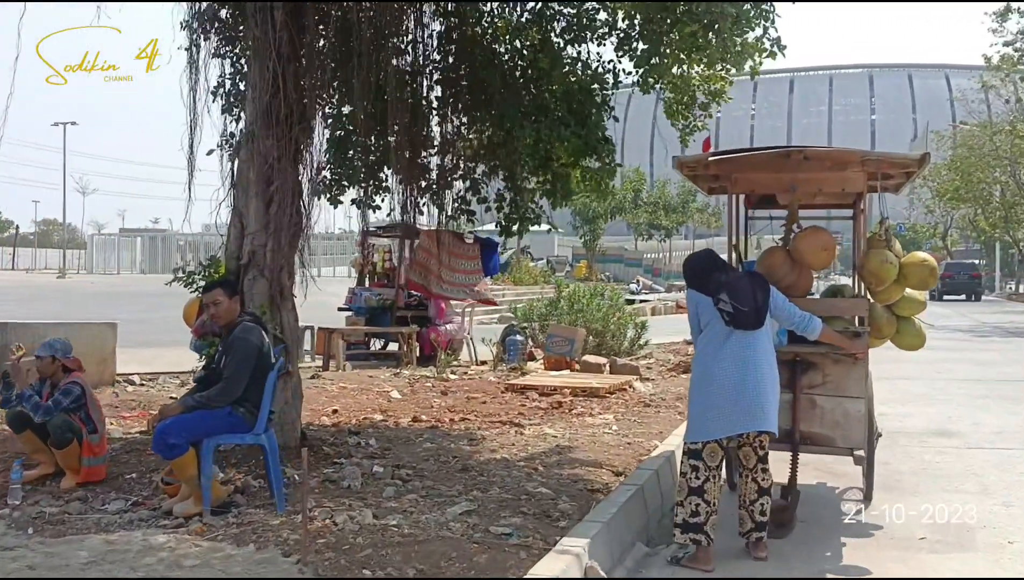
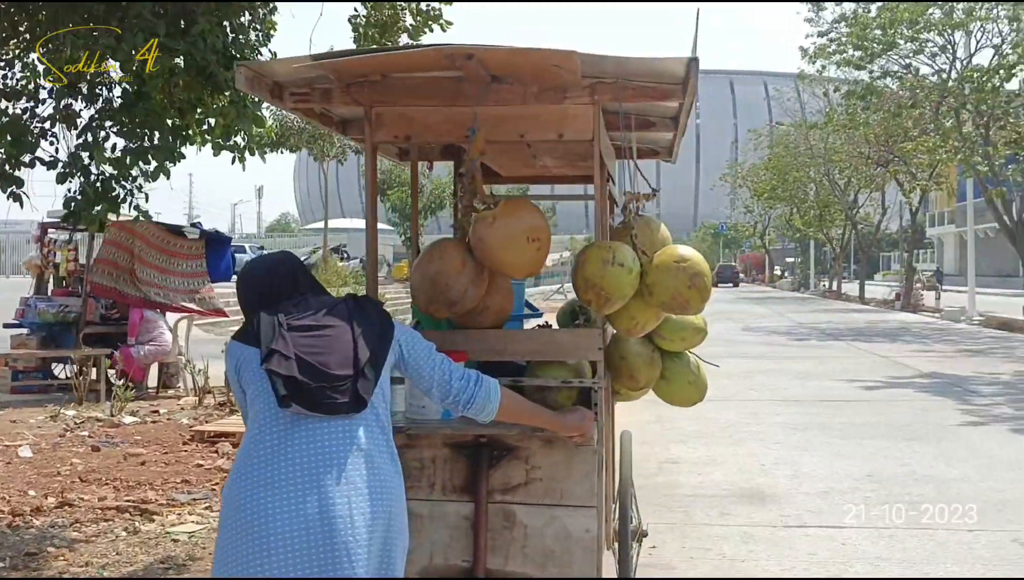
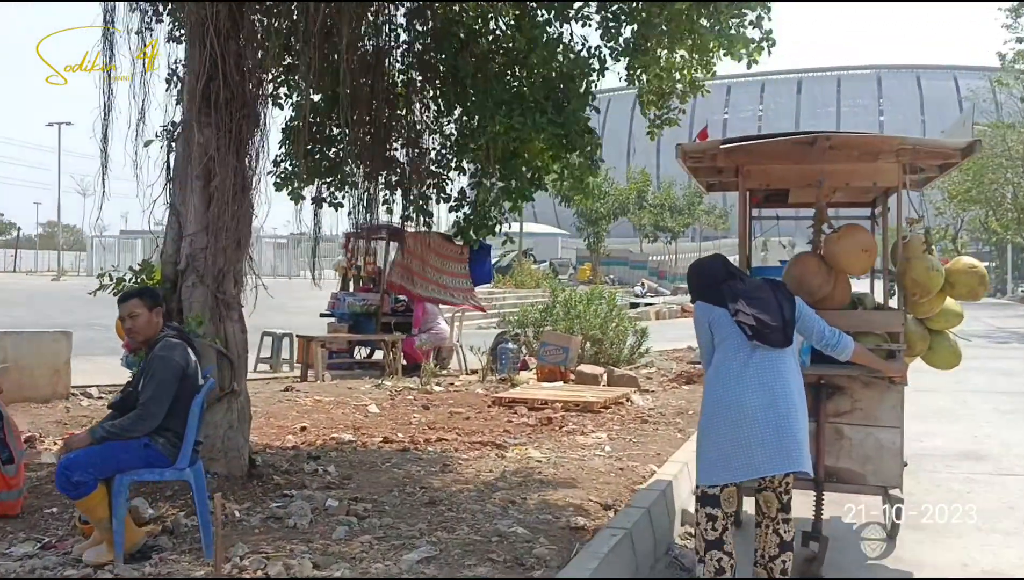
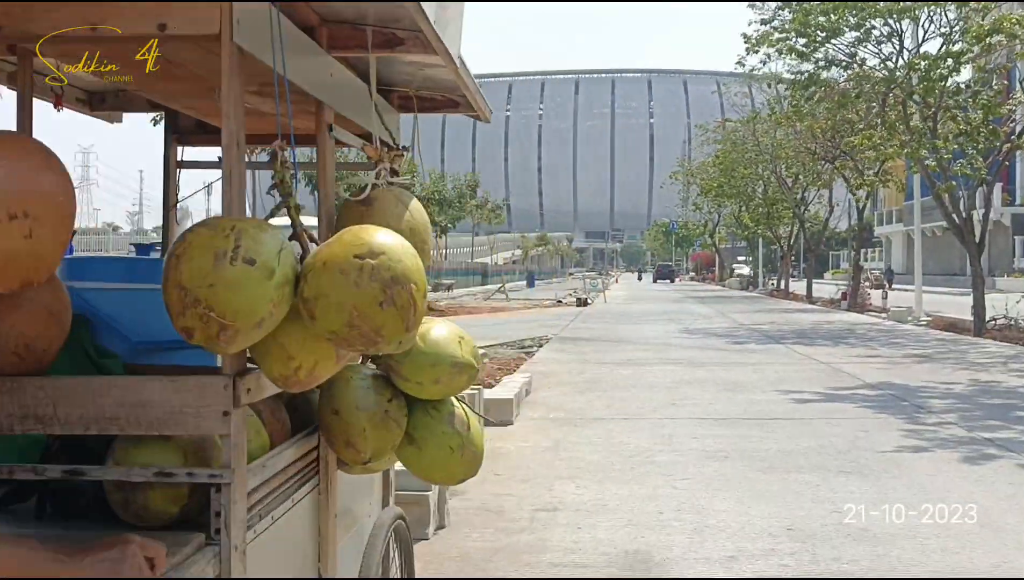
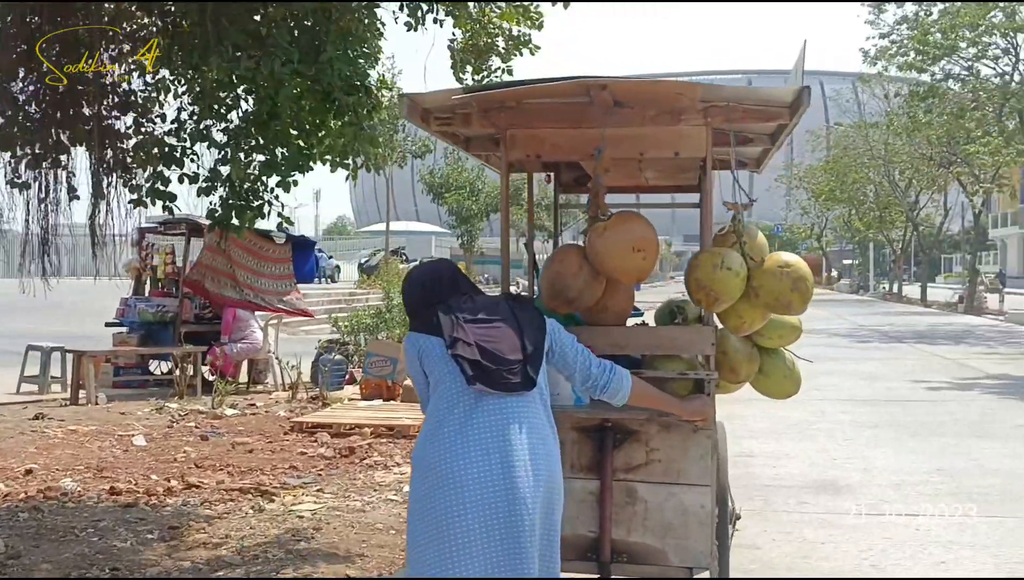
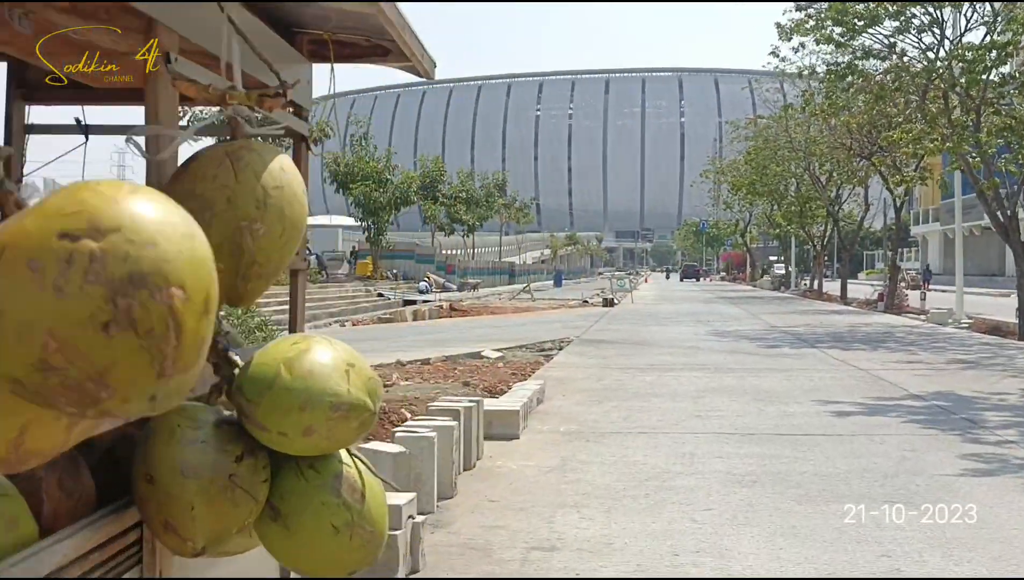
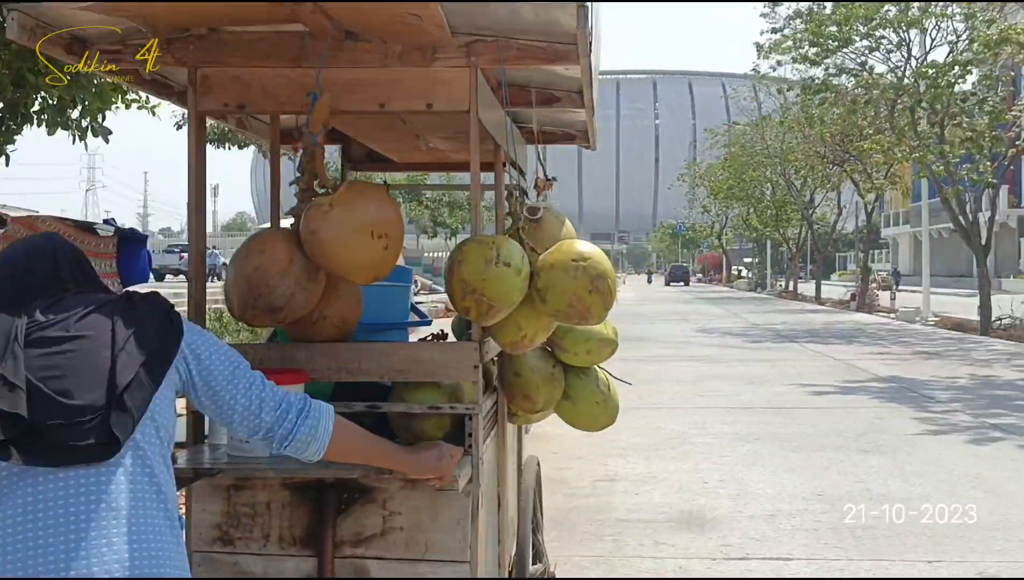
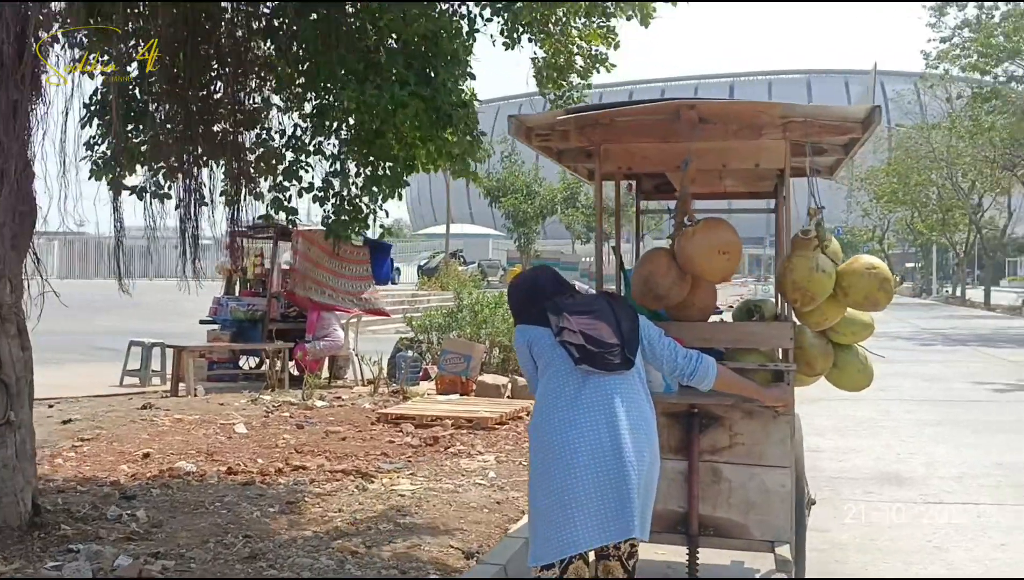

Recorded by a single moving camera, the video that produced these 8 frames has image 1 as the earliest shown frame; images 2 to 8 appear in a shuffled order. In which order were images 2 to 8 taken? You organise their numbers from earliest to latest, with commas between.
3, 8, 5, 2, 7, 4, 6
